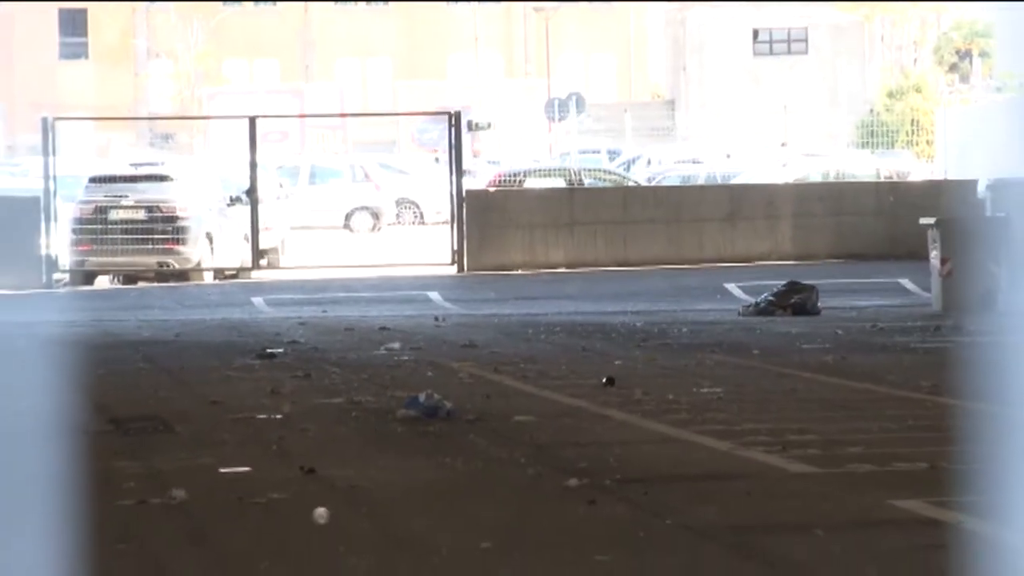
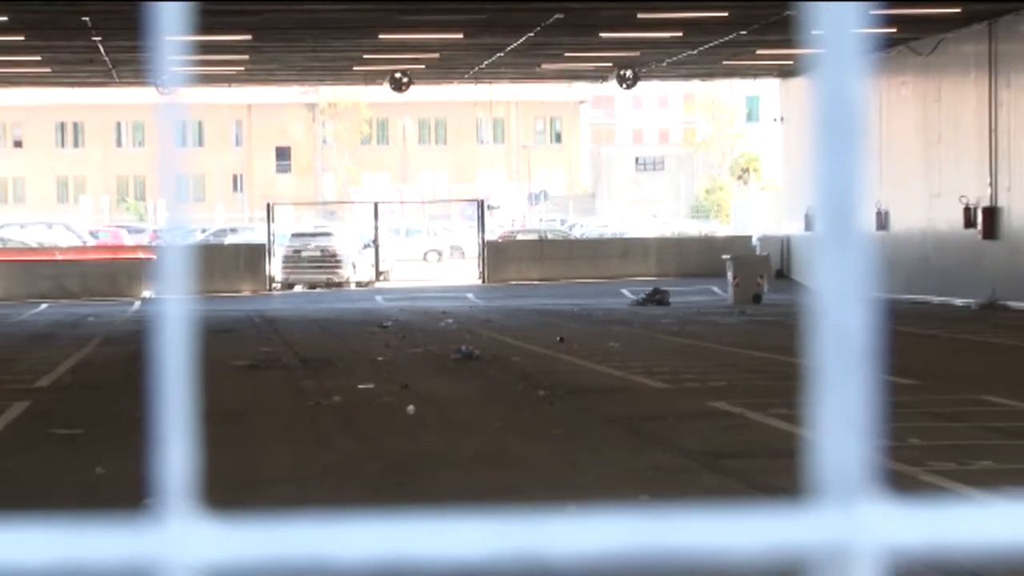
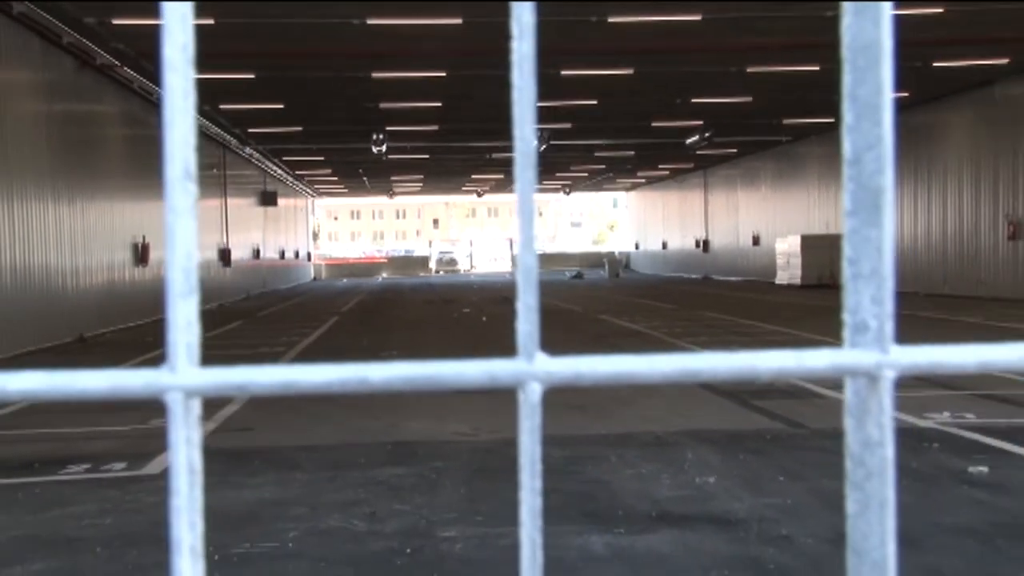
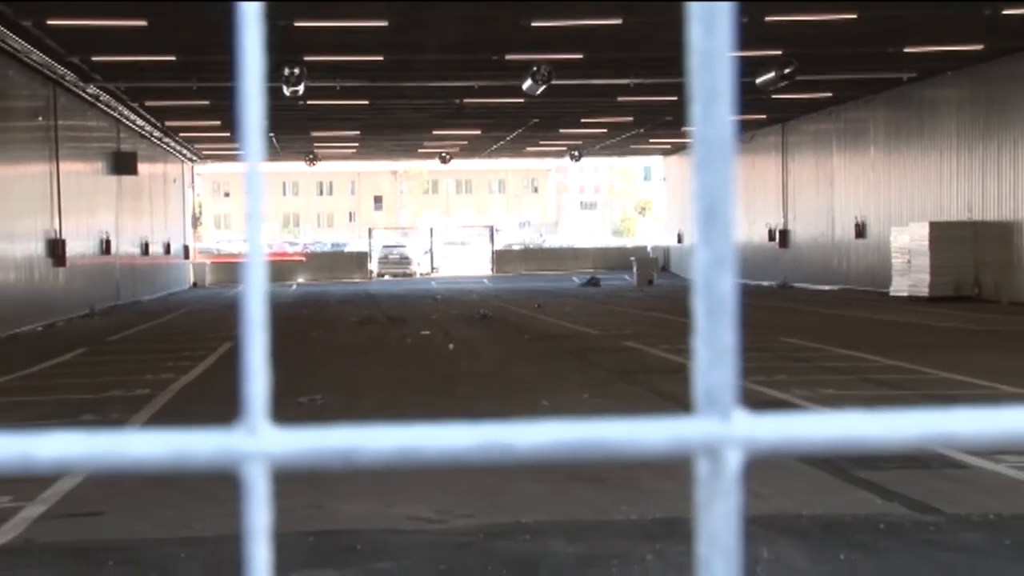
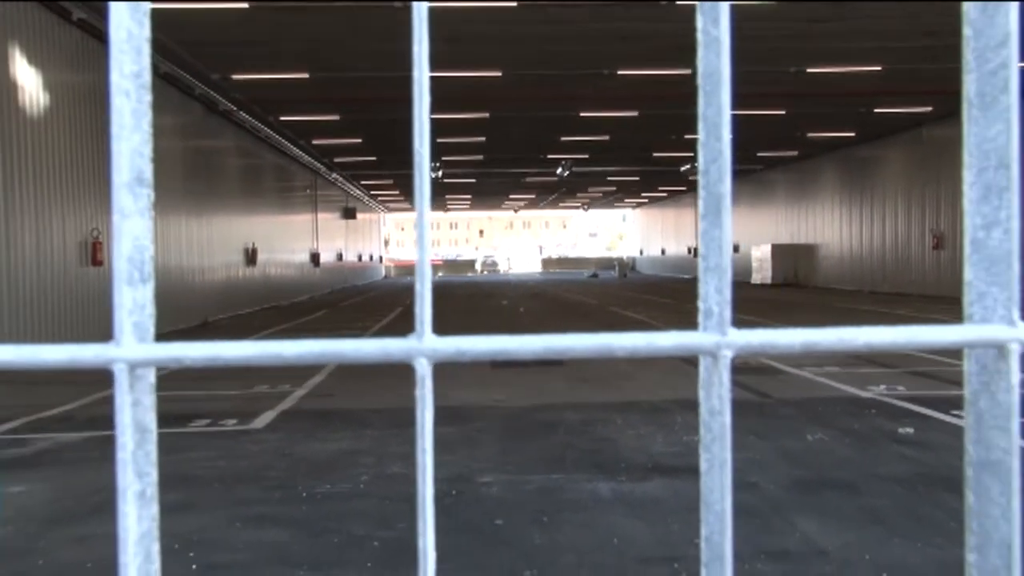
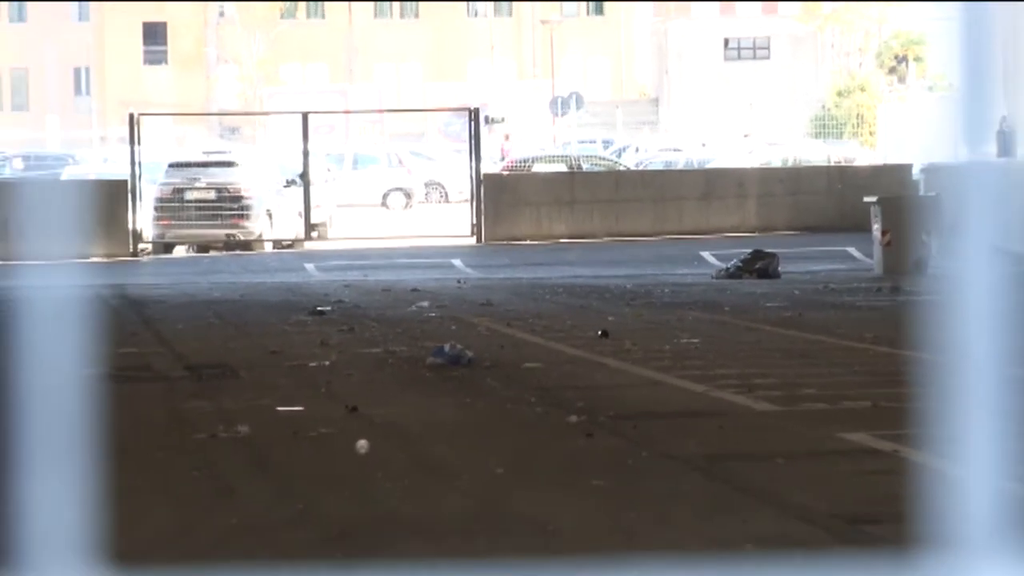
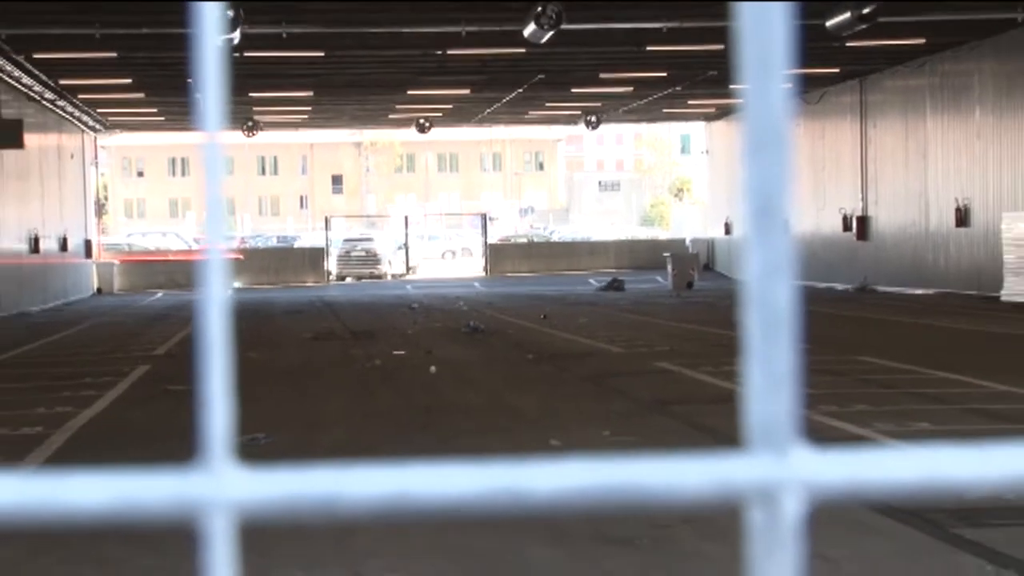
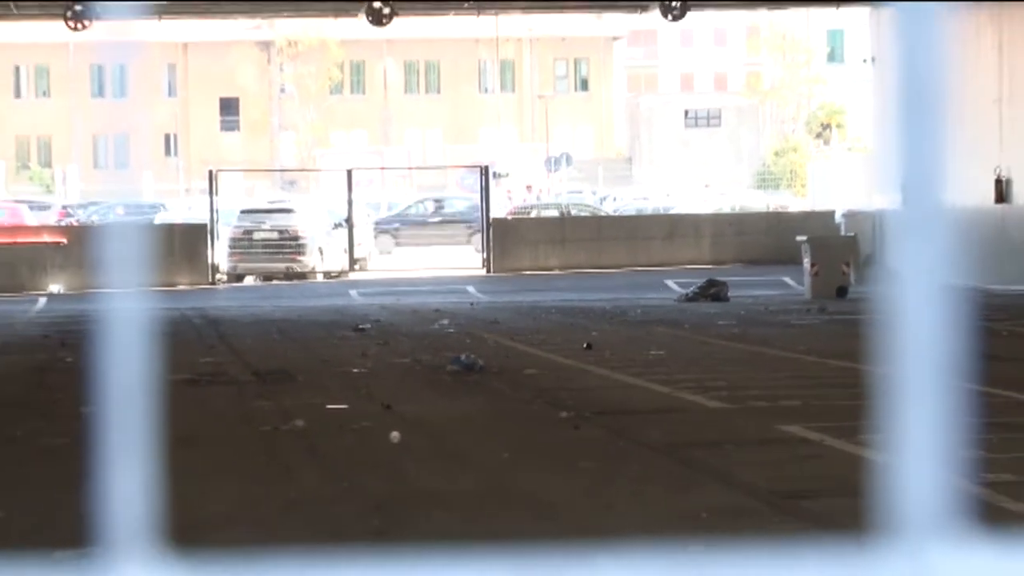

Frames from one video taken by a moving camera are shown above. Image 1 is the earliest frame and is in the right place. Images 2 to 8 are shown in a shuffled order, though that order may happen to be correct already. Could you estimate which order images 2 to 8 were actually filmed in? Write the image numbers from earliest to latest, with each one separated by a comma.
6, 8, 2, 7, 4, 3, 5
